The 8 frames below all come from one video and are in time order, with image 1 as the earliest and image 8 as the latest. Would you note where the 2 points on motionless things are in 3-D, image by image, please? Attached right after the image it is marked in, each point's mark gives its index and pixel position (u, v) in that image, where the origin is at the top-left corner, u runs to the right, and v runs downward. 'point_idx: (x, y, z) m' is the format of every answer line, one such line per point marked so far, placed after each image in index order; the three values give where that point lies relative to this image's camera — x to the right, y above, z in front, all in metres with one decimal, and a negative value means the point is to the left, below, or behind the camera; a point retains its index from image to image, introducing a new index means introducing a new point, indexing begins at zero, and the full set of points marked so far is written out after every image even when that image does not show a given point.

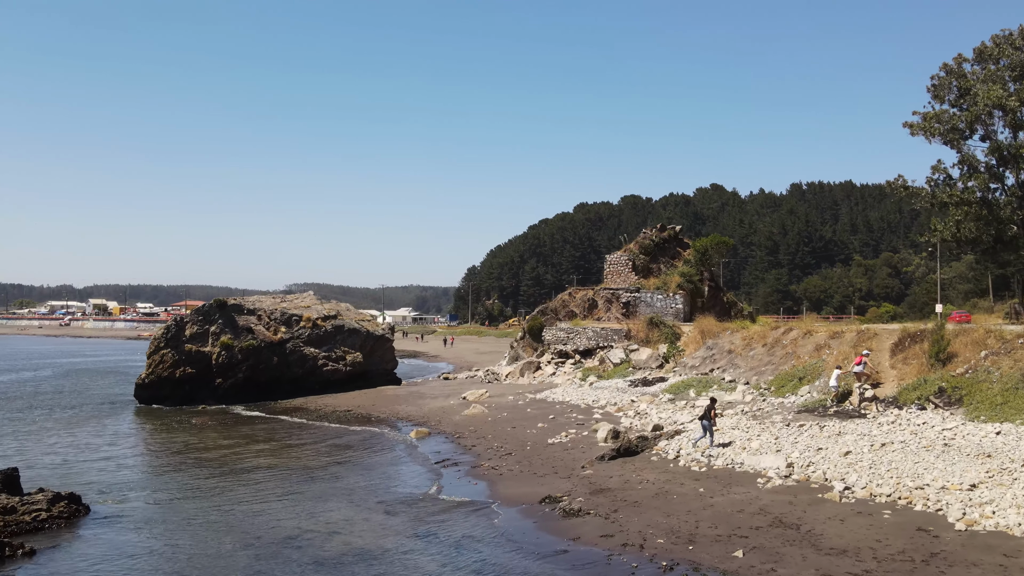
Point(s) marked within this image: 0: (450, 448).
0: (-1.1, -2.8, +17.7) m
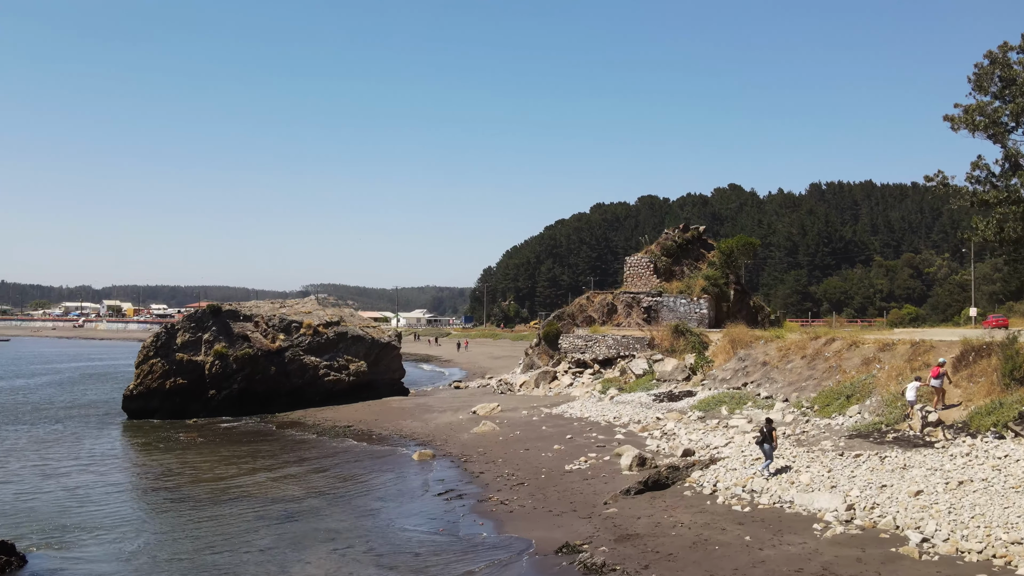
0: (-0.9, -2.9, +15.7) m
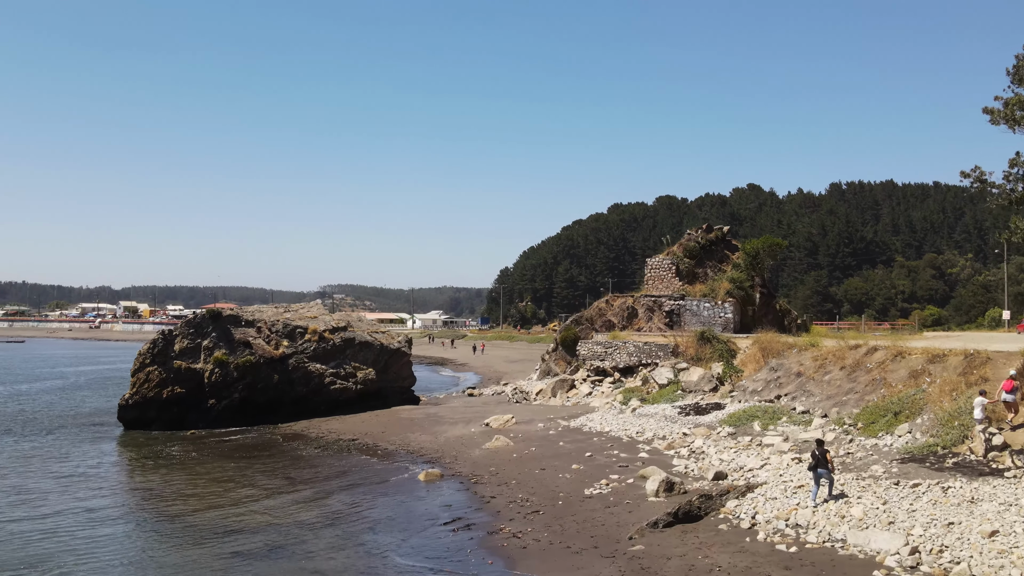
0: (-0.7, -3.0, +14.4) m
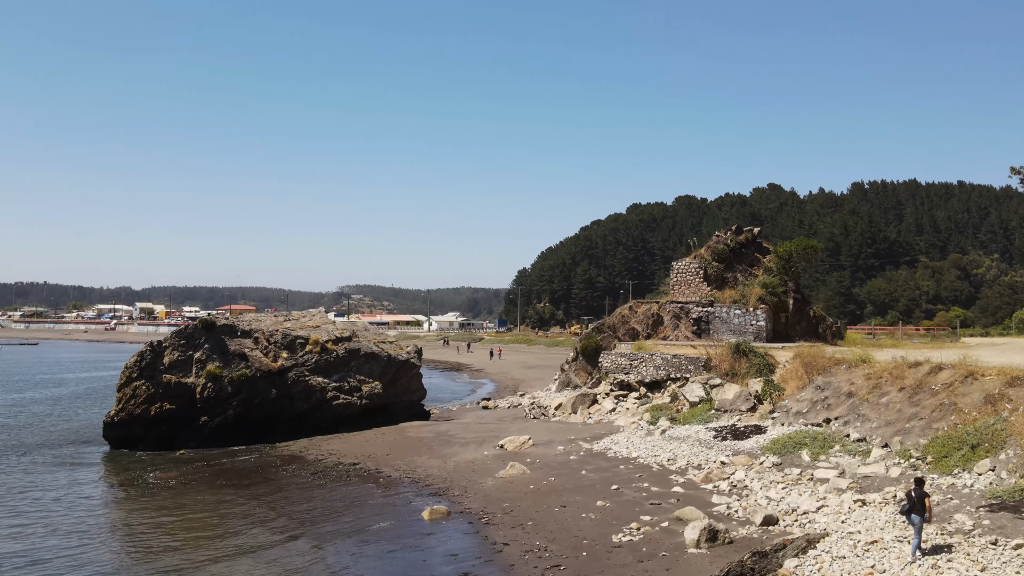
0: (-0.5, -3.2, +12.4) m
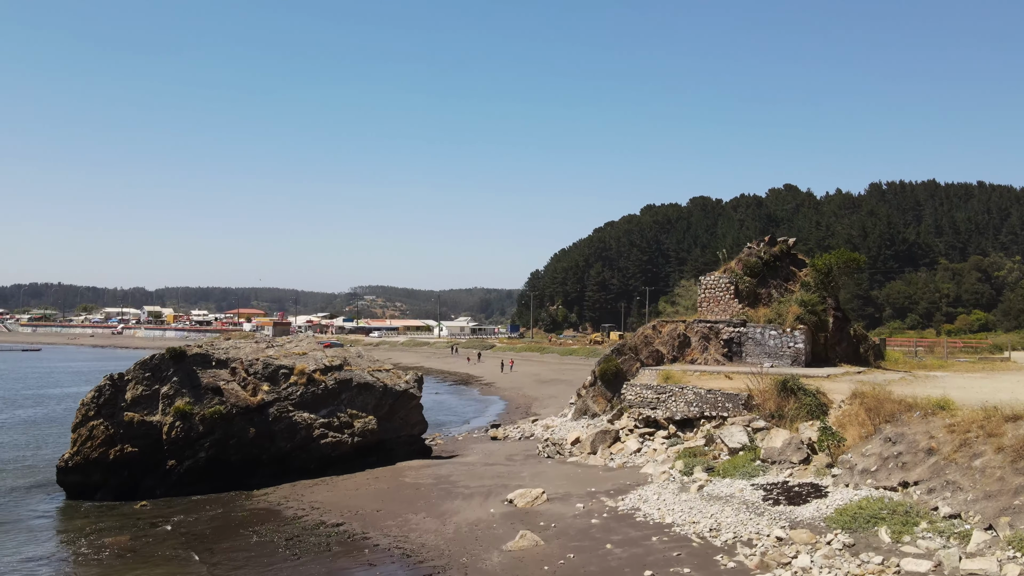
0: (-0.4, -3.7, +9.5) m
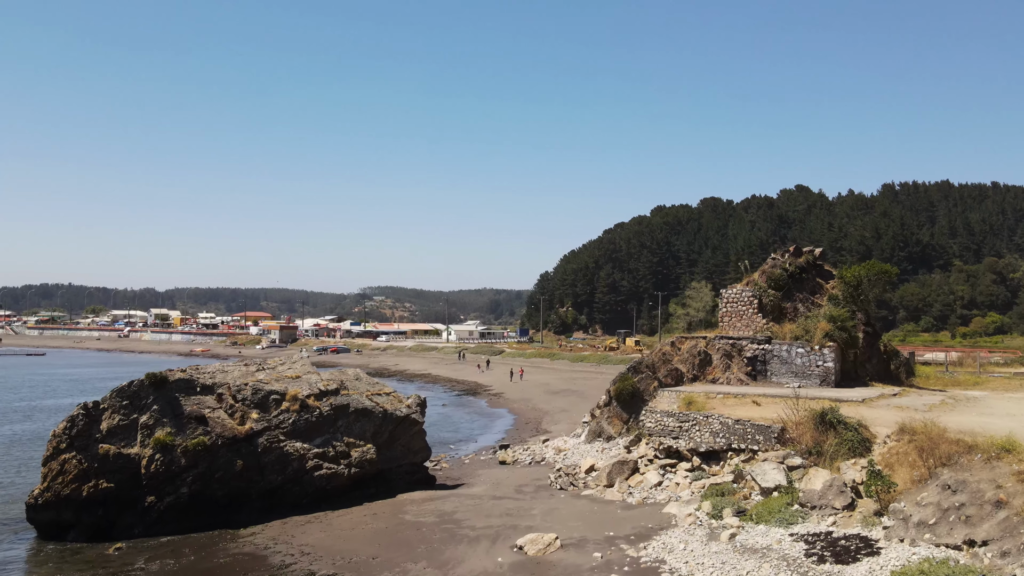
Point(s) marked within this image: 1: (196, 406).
0: (-0.3, -4.0, +7.8) m
1: (-5.9, -2.2, +19.1) m
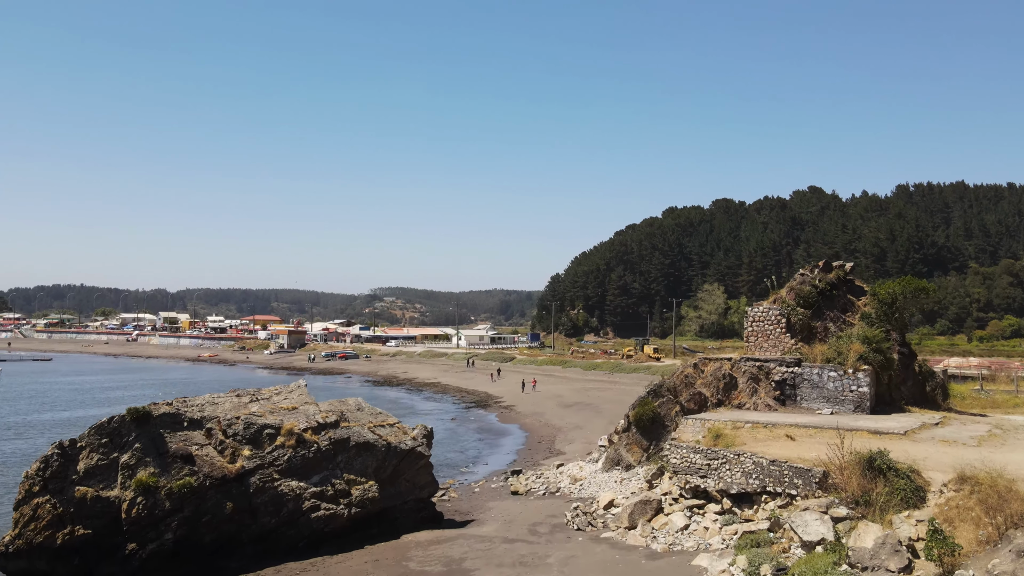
0: (-0.2, -4.5, +6.3) m
1: (-5.7, -2.6, +17.6) m
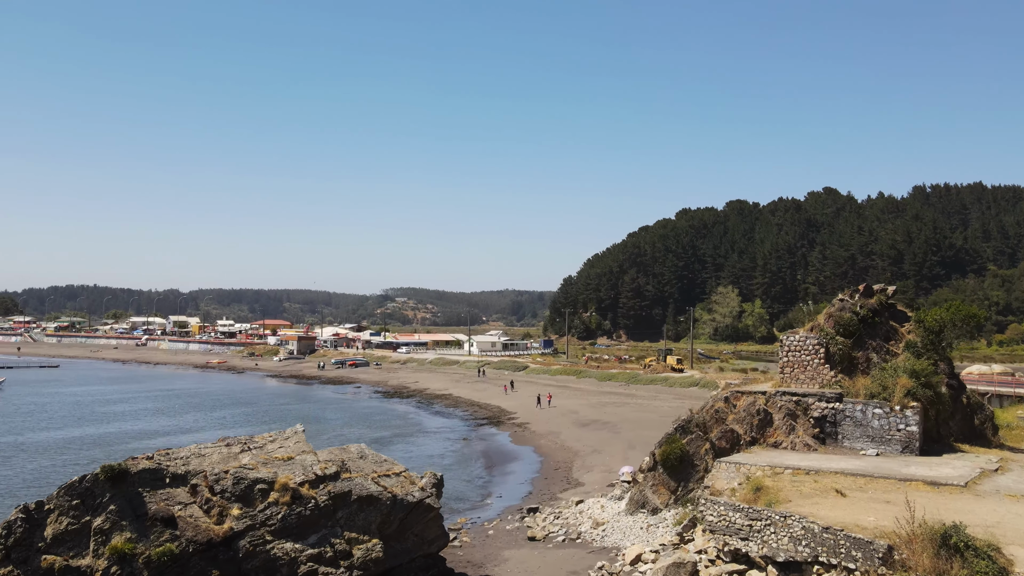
0: (0.0, -5.1, +4.4) m
1: (-5.4, -3.3, +15.8) m
